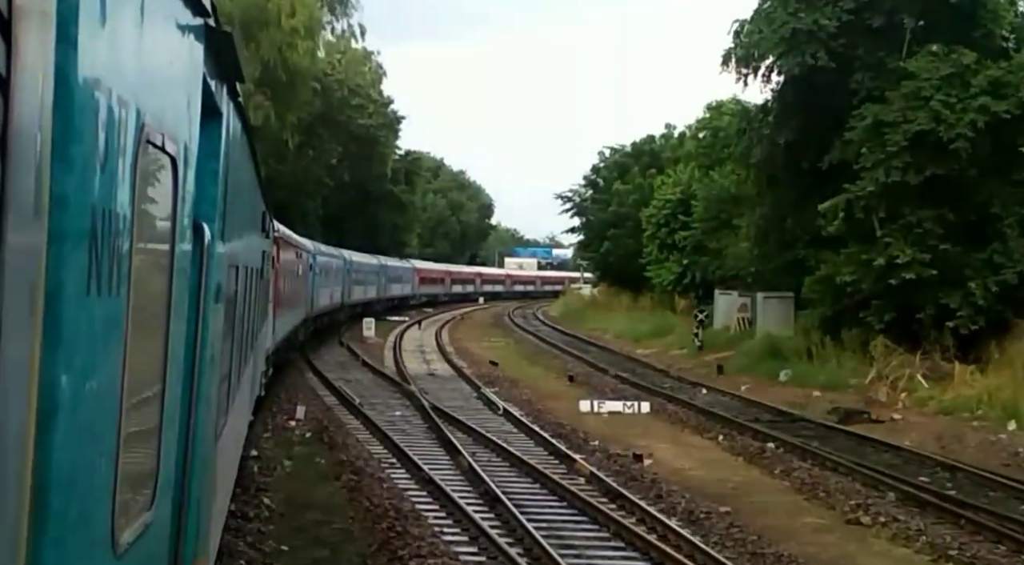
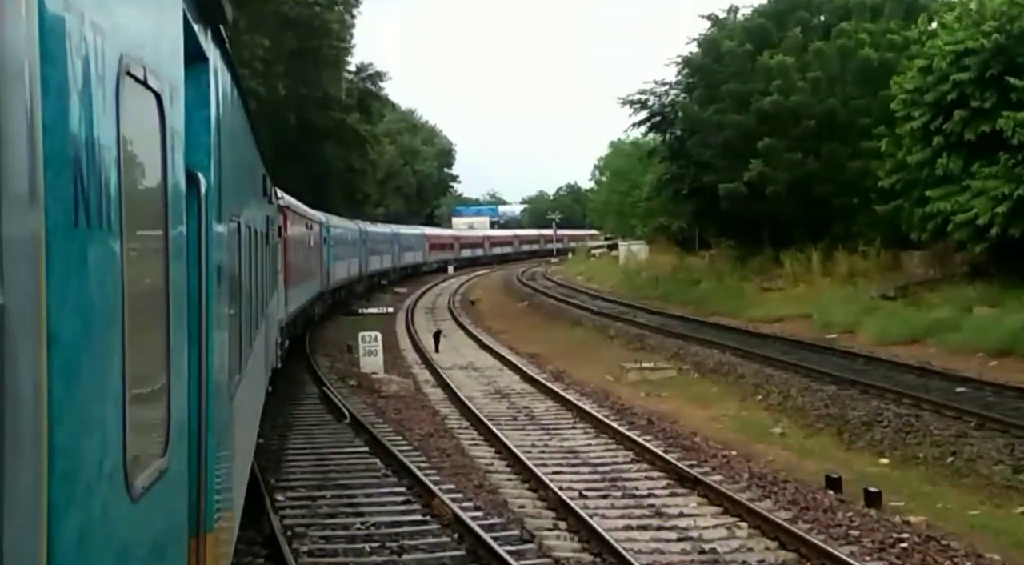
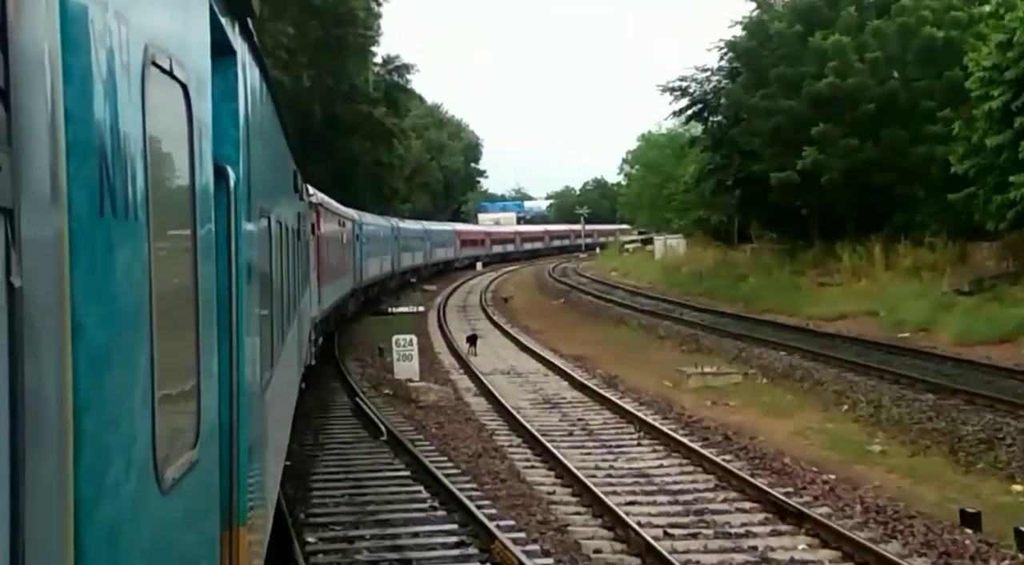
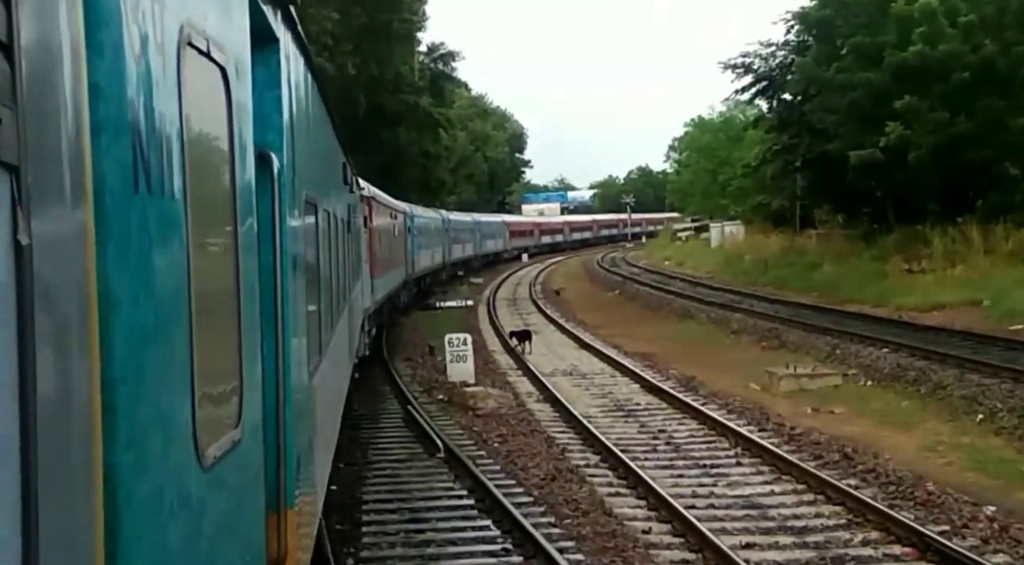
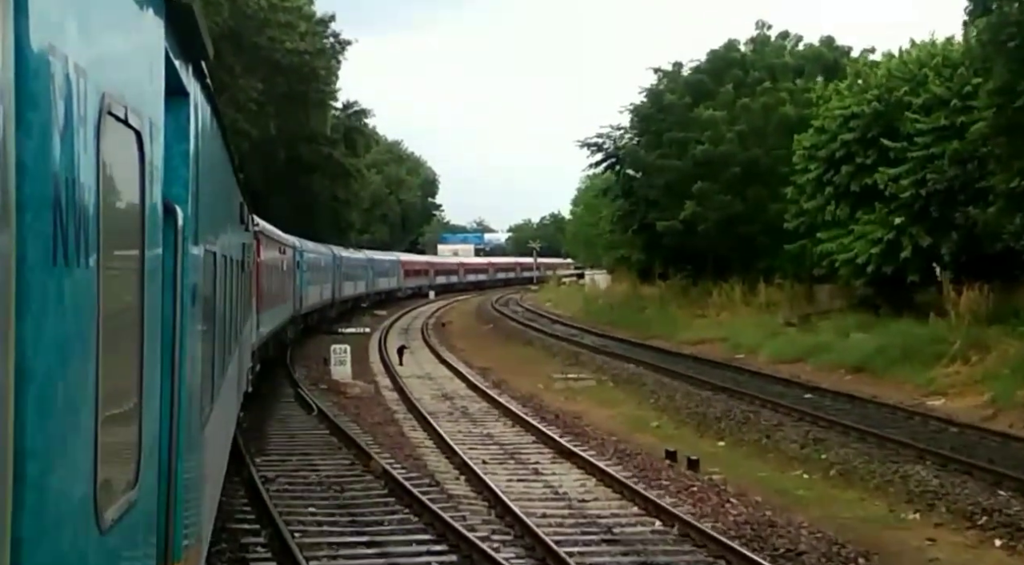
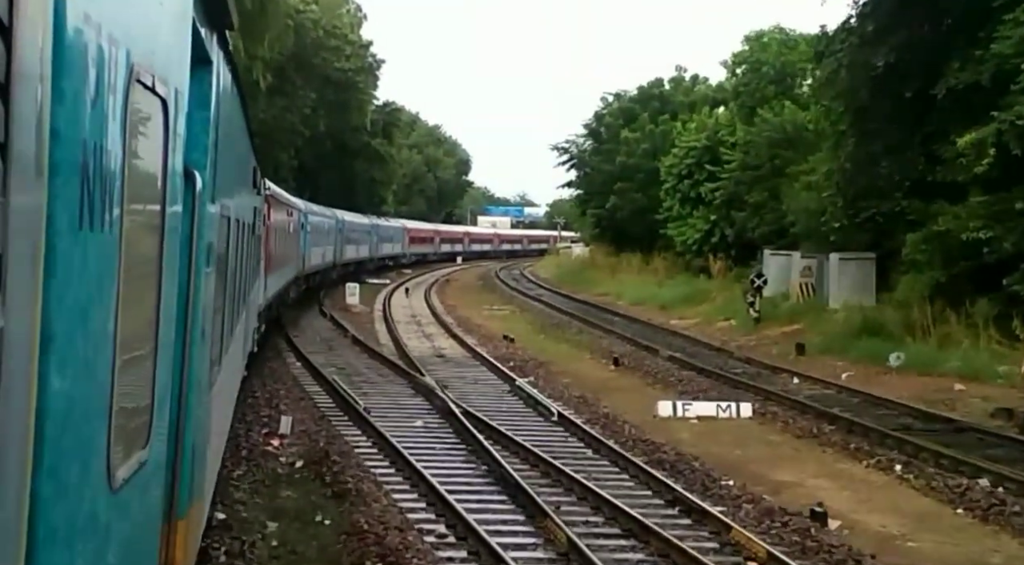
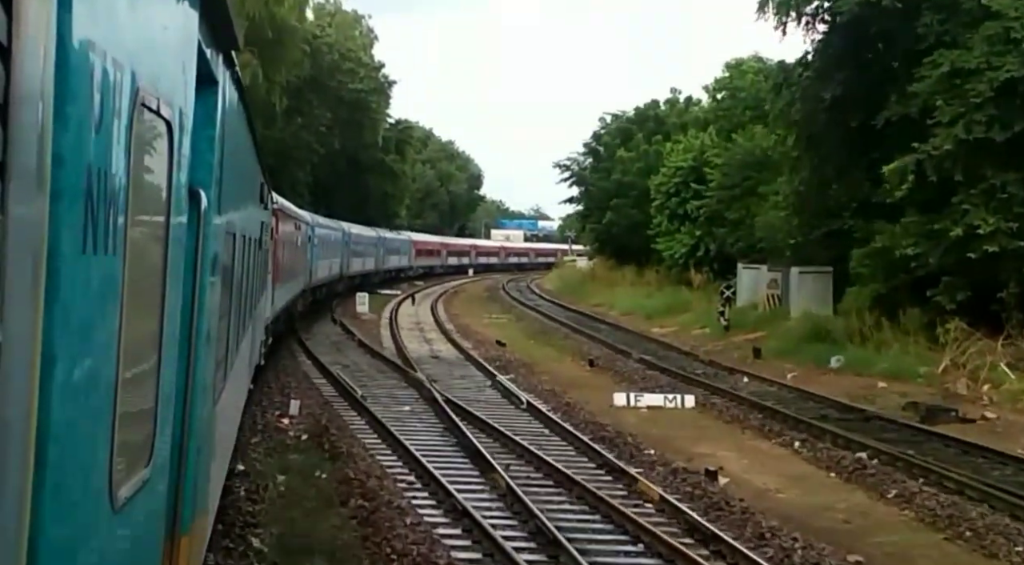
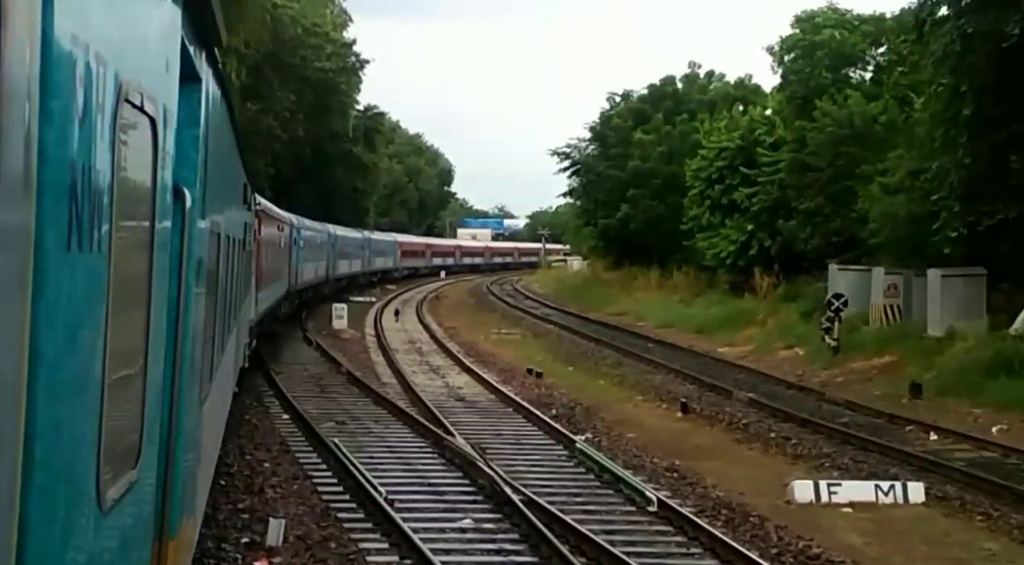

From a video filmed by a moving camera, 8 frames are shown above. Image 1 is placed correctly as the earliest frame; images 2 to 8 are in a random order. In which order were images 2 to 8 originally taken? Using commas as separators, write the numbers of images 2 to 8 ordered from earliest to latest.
7, 6, 8, 5, 2, 3, 4
